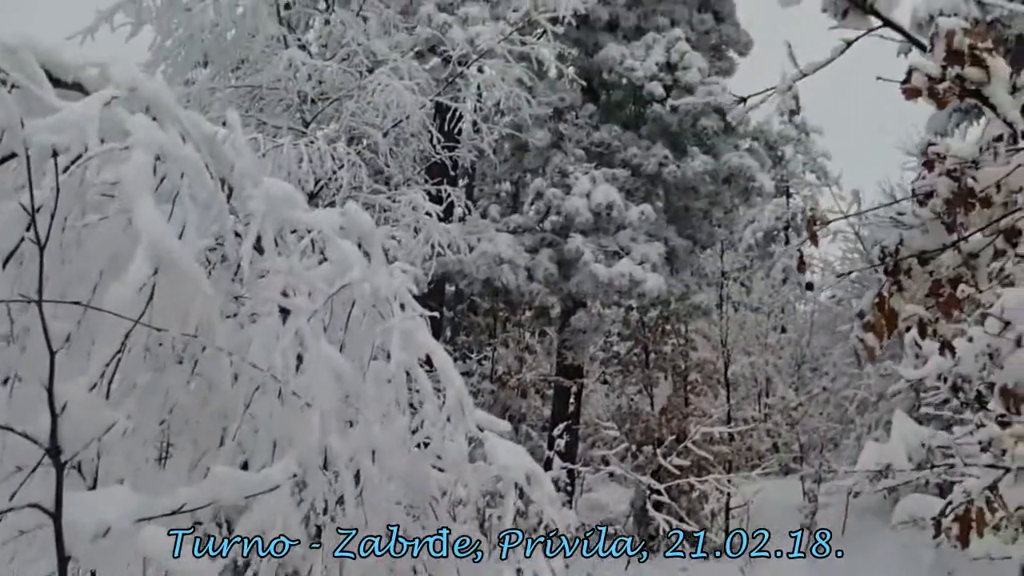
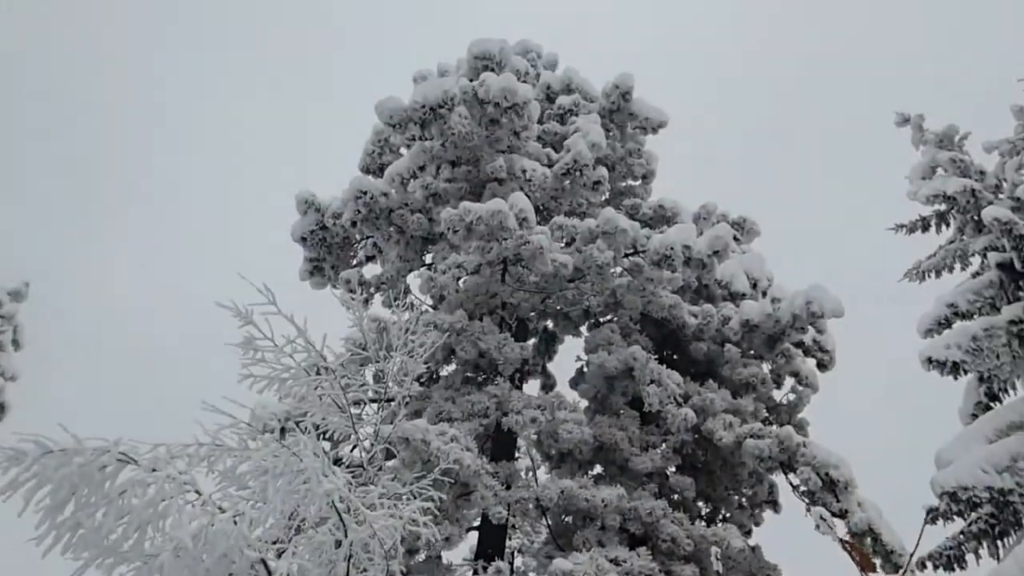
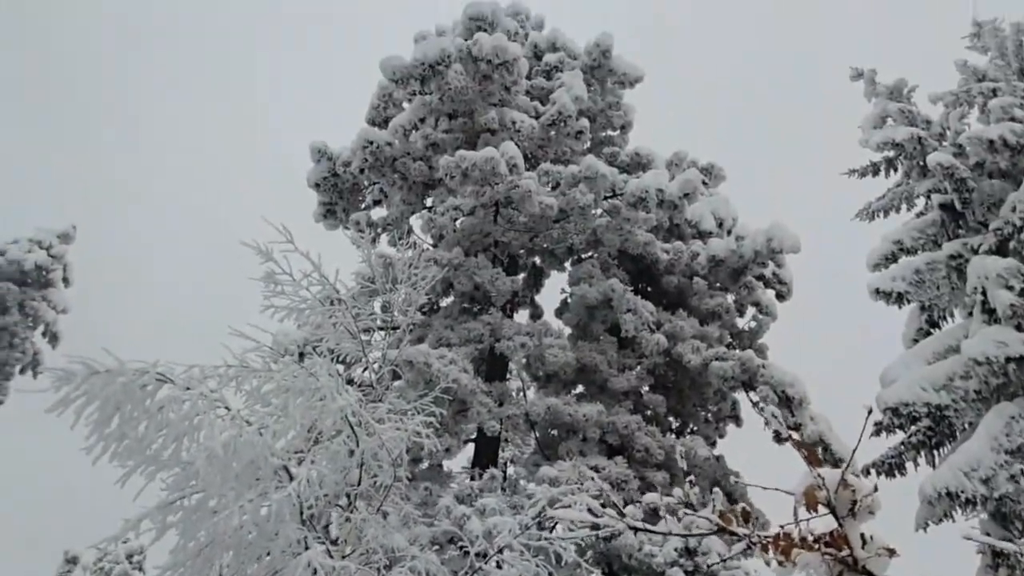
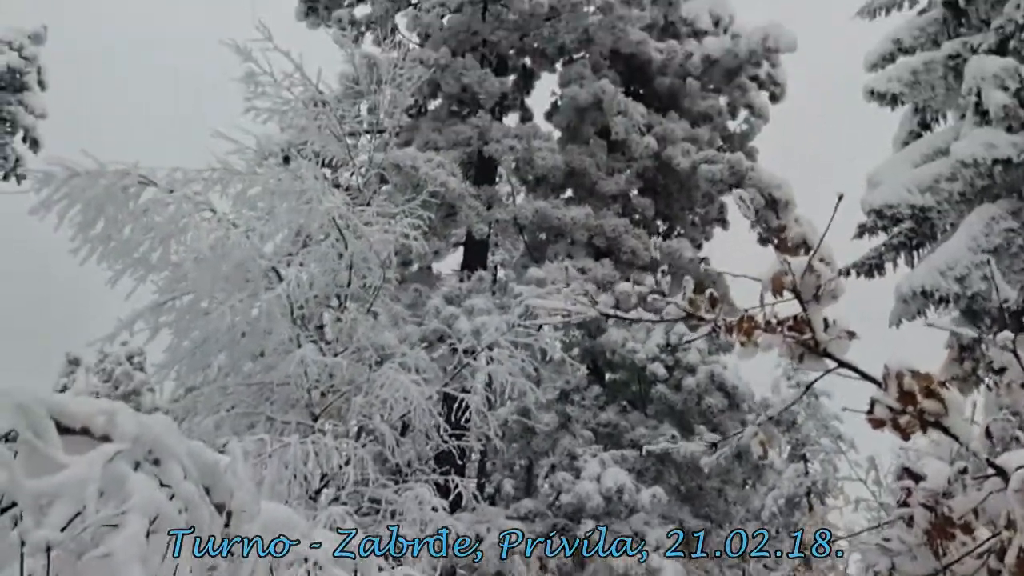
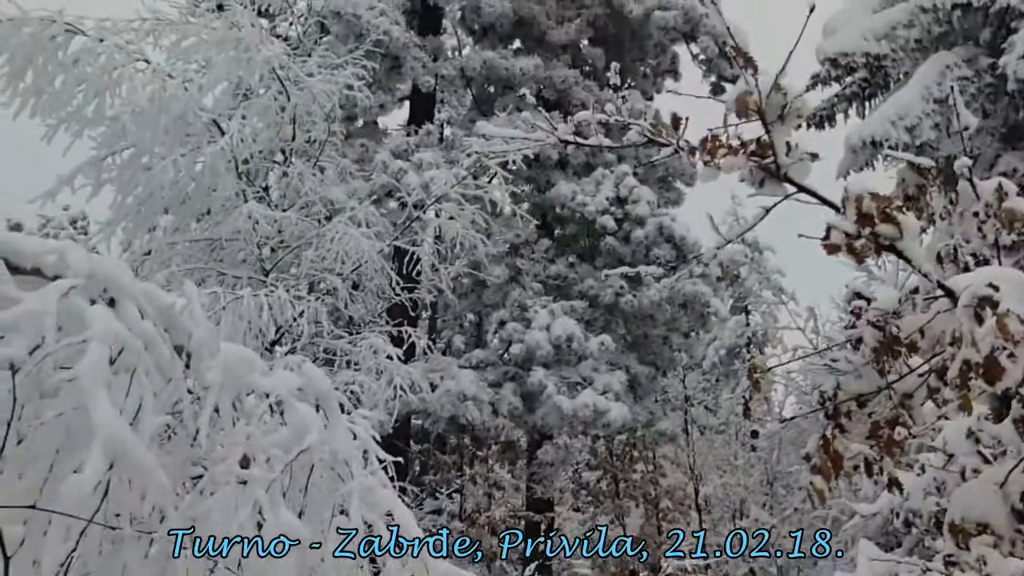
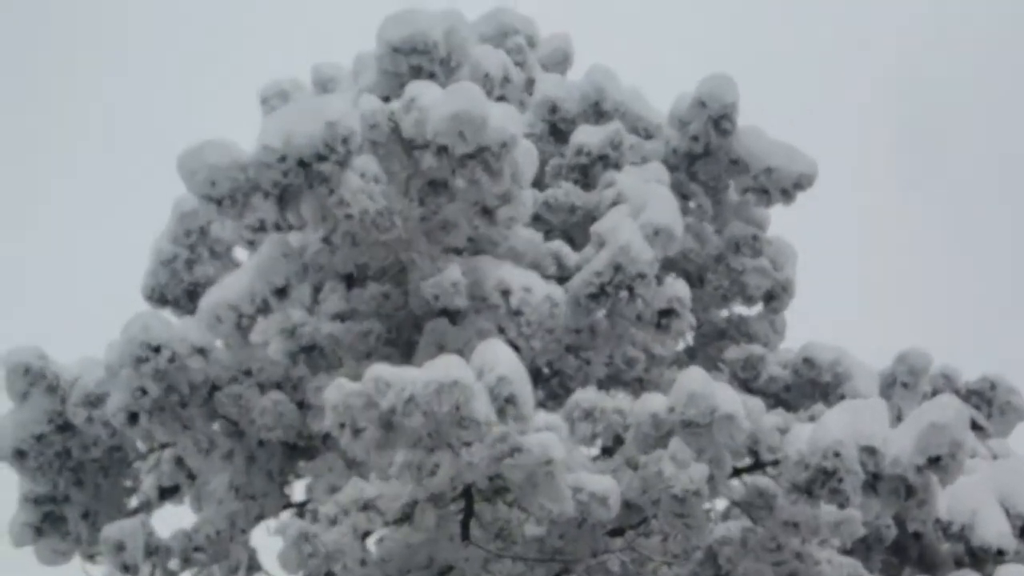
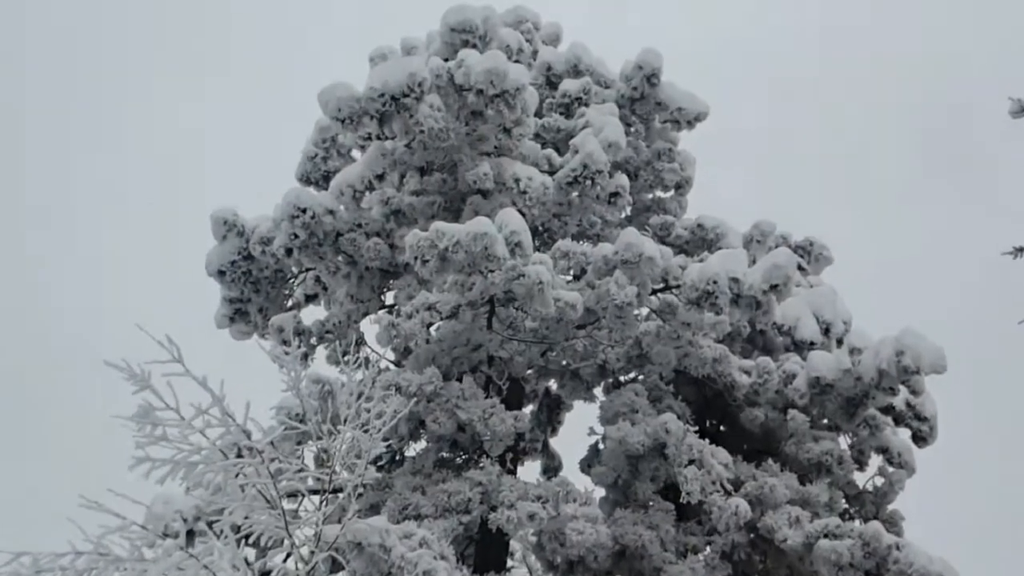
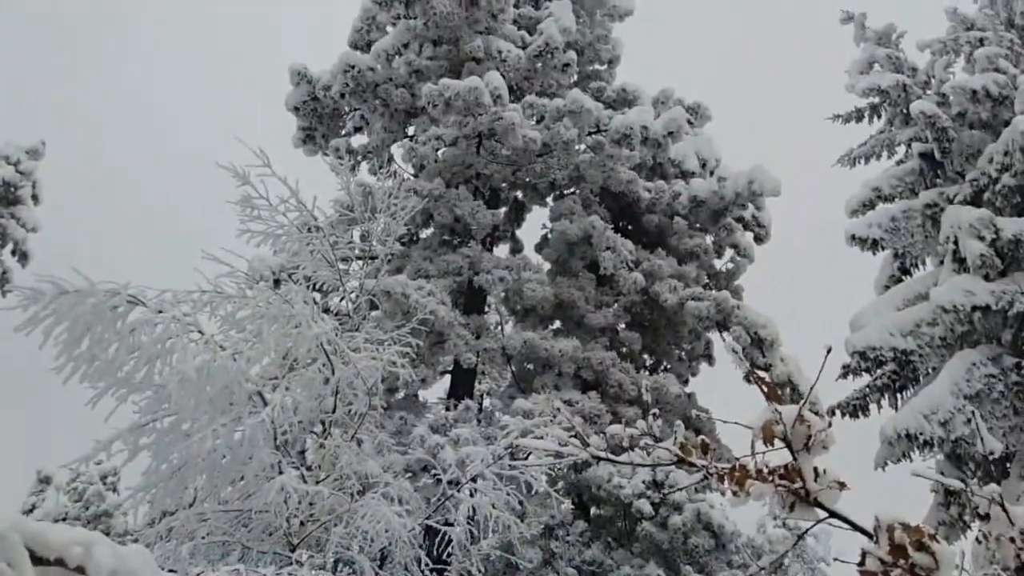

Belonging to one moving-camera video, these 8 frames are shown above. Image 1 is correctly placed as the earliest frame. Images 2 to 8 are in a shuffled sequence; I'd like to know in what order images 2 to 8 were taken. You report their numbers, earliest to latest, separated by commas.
5, 4, 8, 3, 2, 7, 6
